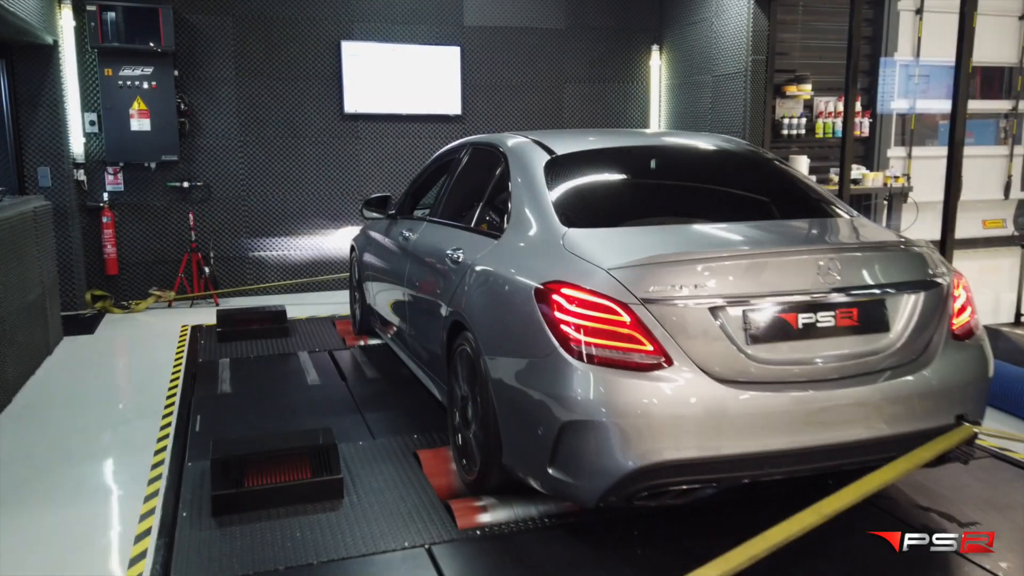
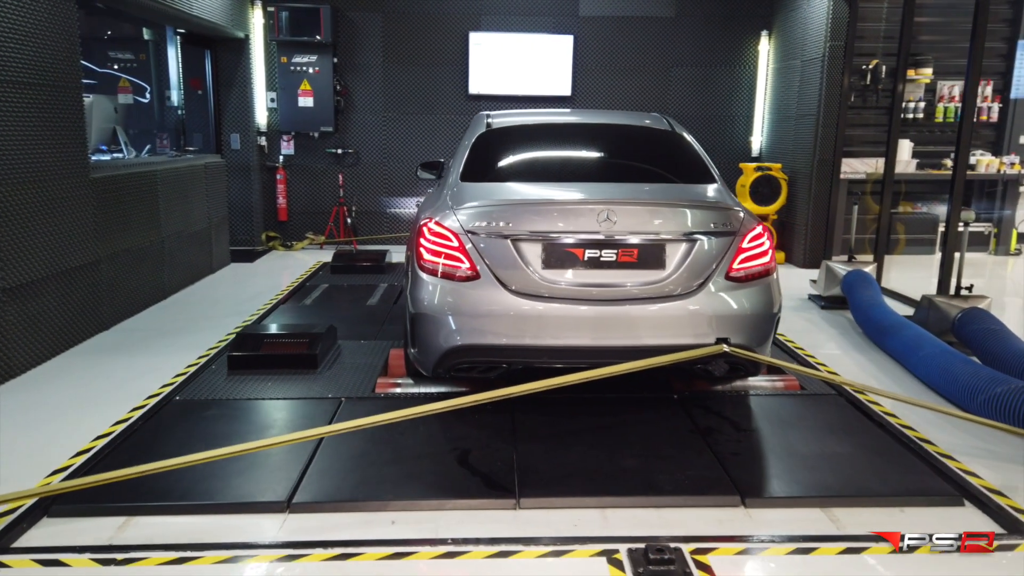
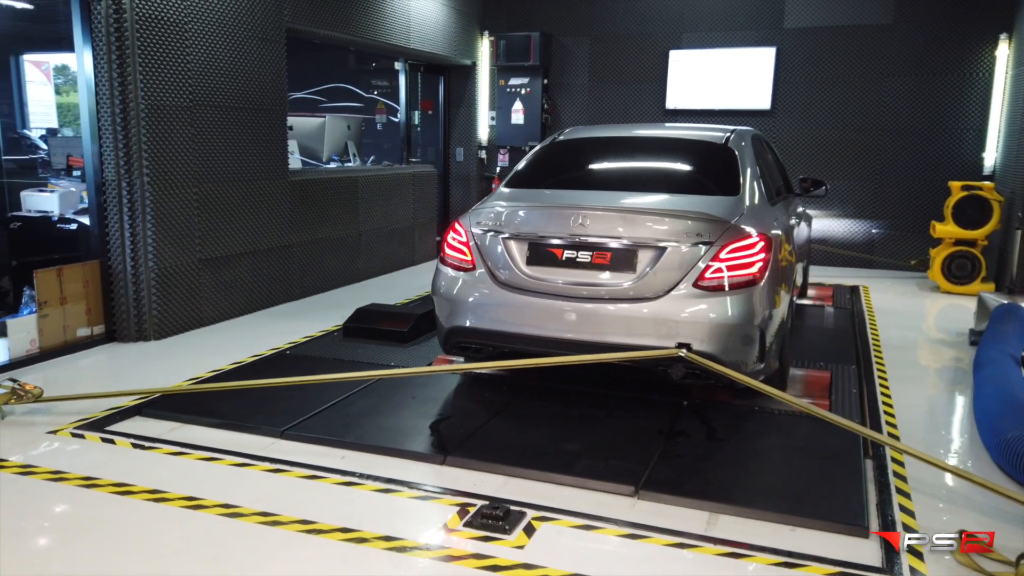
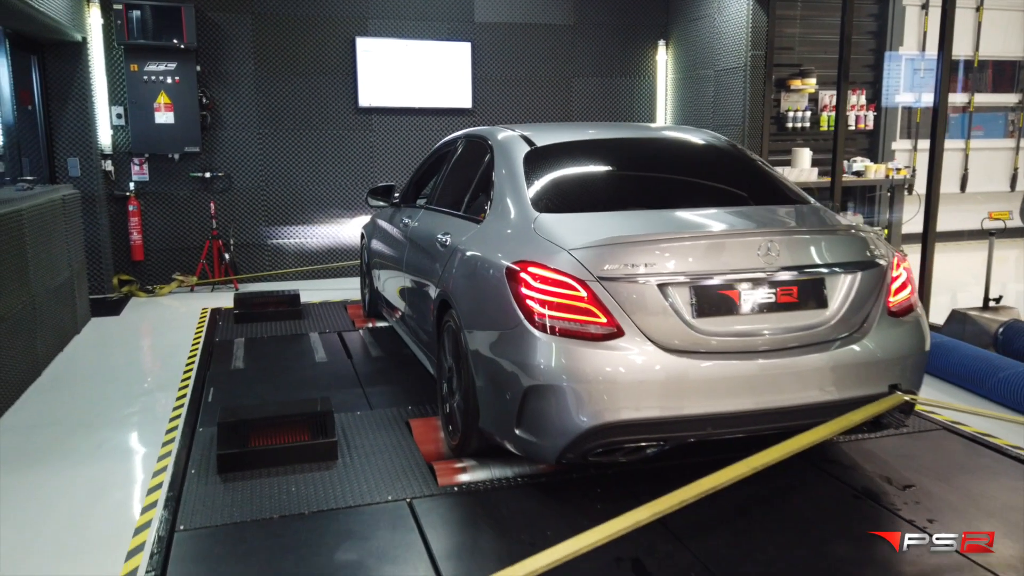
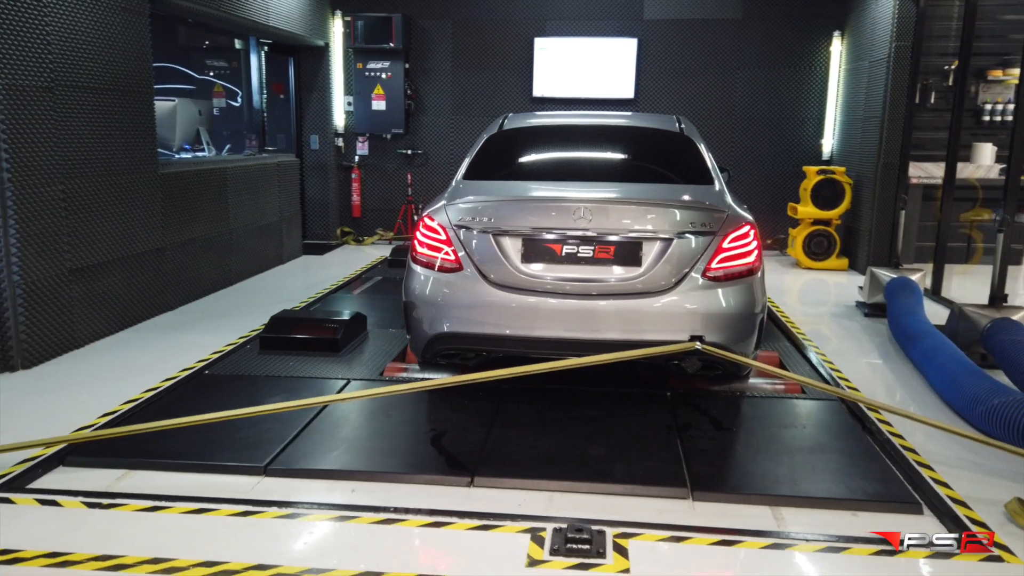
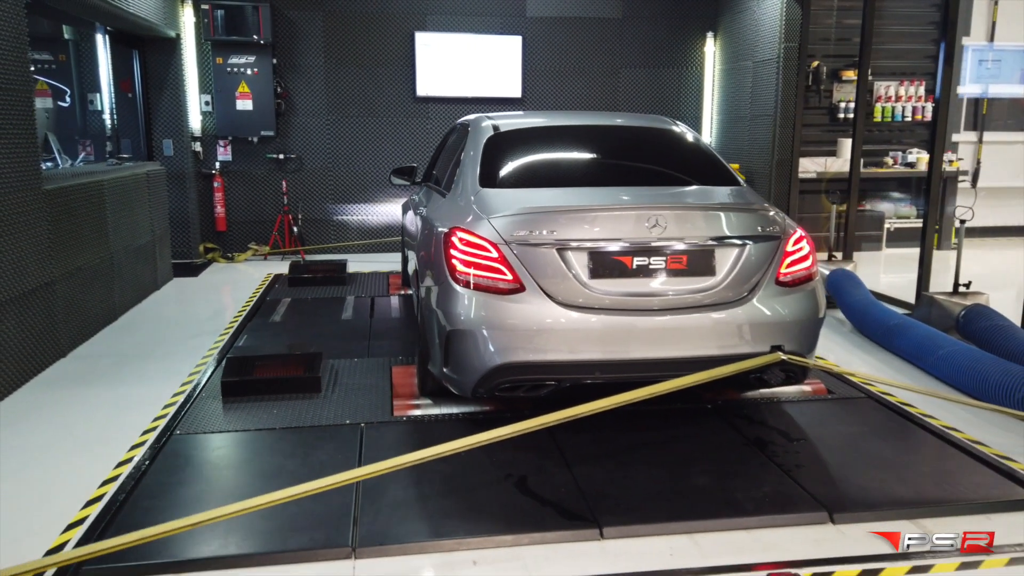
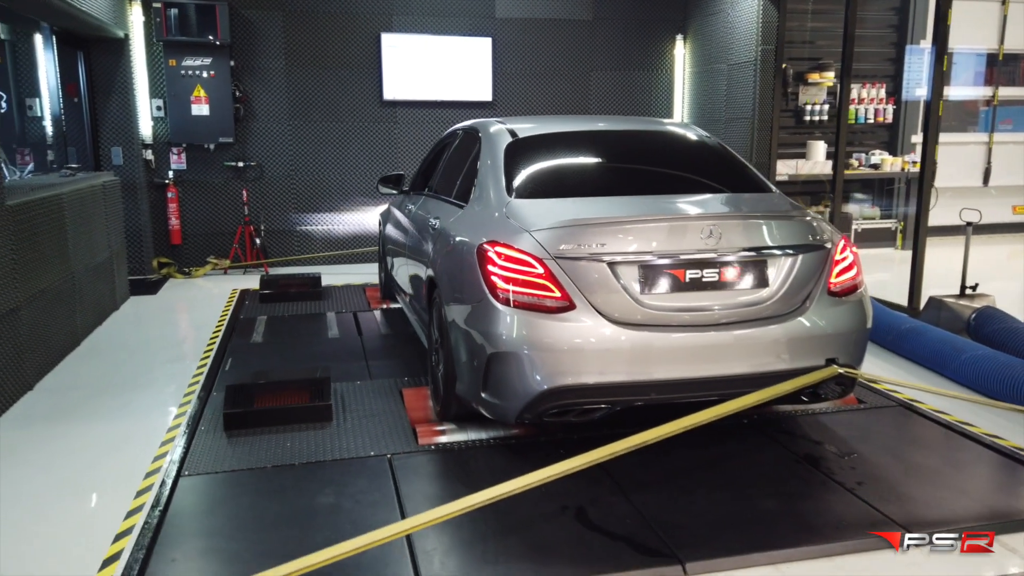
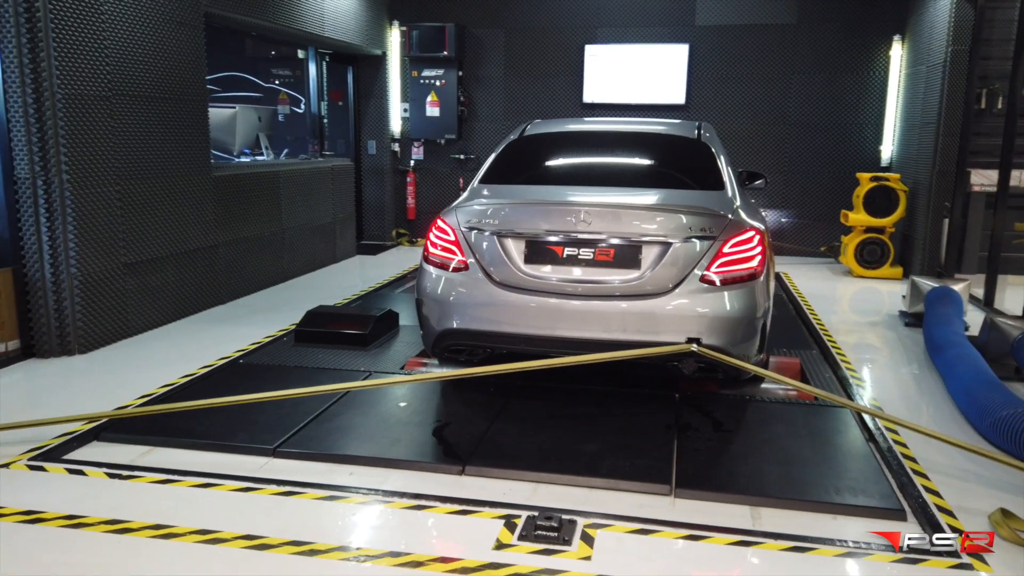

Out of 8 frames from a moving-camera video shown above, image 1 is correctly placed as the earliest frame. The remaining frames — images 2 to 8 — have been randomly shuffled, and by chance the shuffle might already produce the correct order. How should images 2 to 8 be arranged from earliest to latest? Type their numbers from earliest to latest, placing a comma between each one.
4, 7, 6, 2, 5, 8, 3
